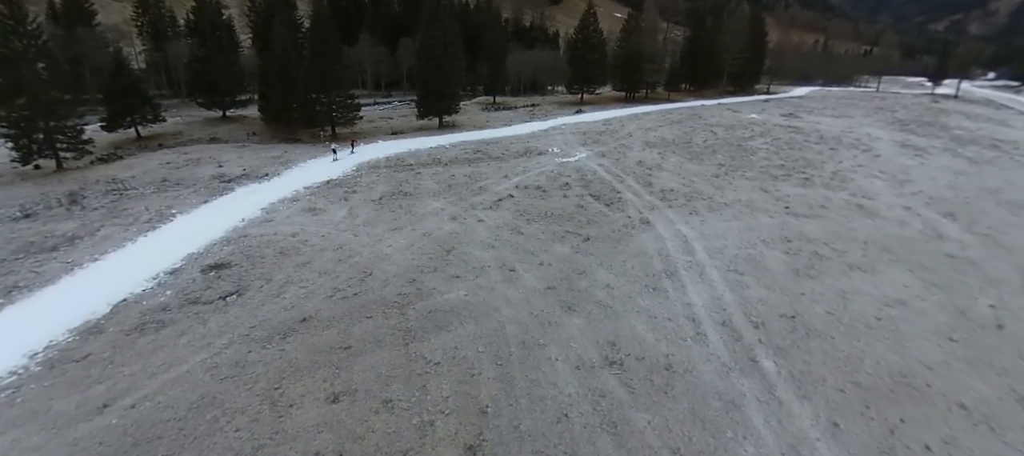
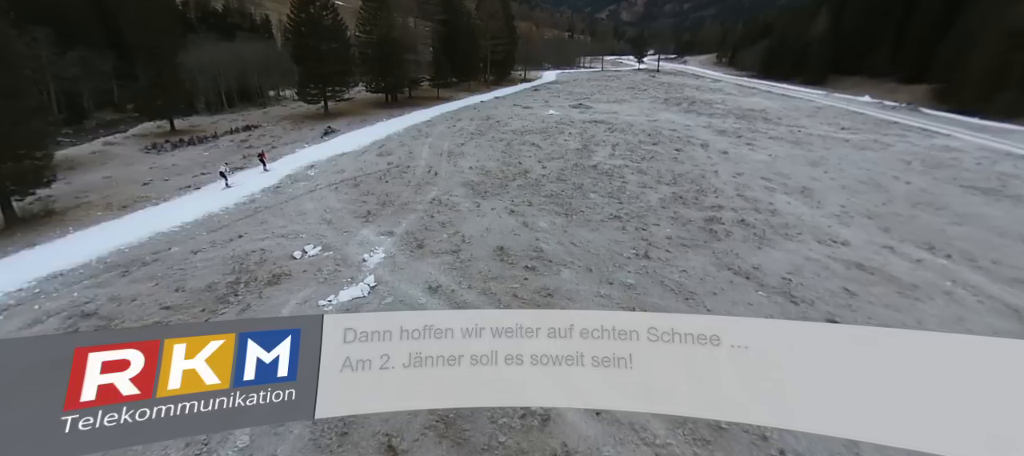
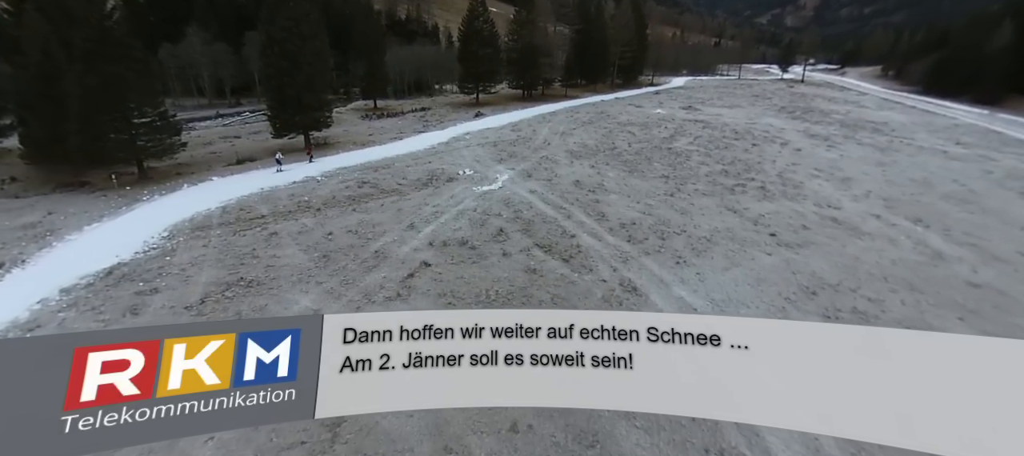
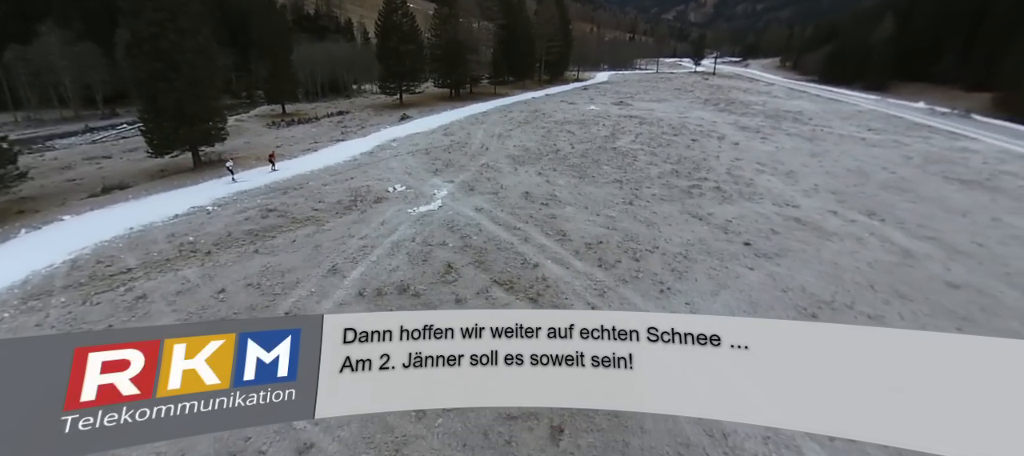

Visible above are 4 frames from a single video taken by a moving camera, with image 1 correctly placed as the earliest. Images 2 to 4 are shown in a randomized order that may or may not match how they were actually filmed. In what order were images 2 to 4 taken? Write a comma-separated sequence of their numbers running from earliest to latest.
3, 4, 2
